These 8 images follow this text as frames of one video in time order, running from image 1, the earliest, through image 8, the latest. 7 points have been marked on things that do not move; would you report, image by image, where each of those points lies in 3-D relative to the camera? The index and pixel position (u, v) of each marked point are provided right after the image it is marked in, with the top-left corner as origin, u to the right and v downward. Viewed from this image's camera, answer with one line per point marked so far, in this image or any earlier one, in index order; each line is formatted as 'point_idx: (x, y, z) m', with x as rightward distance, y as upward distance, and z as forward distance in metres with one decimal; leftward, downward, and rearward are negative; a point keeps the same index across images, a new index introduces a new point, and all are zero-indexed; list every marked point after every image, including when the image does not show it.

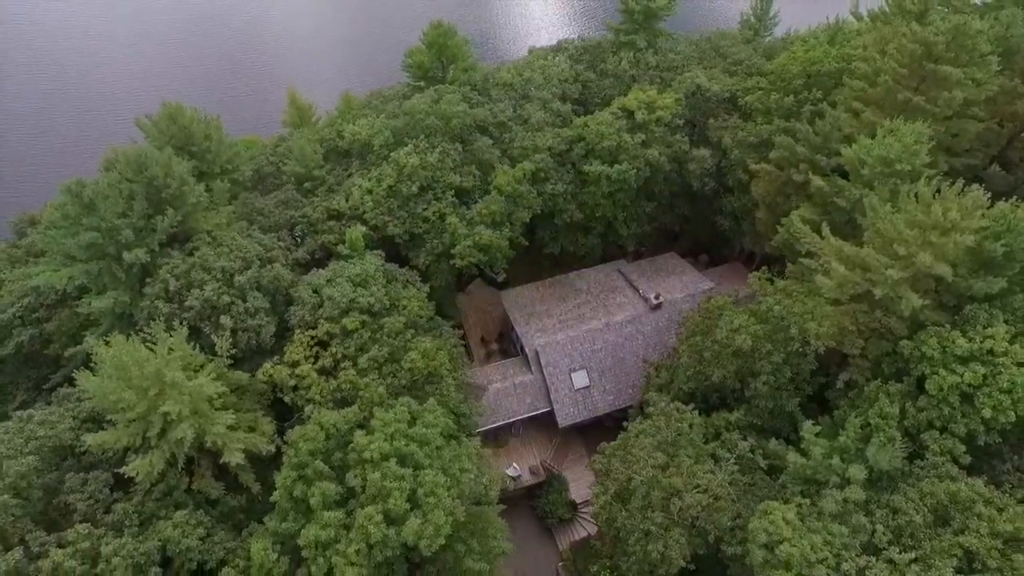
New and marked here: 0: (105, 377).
0: (-12.1, -2.7, +18.9) m
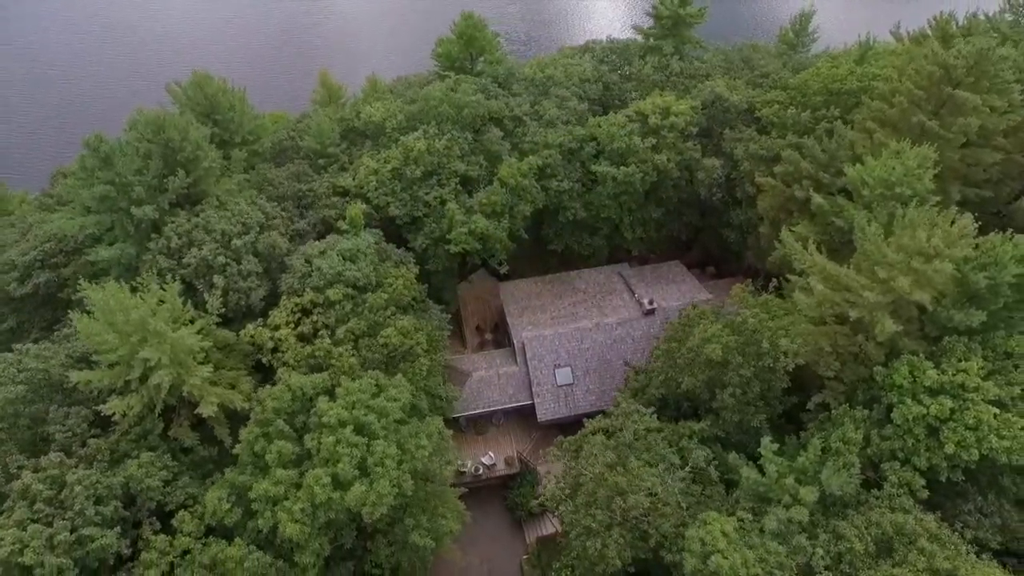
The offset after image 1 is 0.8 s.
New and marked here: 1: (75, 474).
0: (-13.3, -1.0, +20.1) m
1: (-12.6, -5.3, +18.2) m
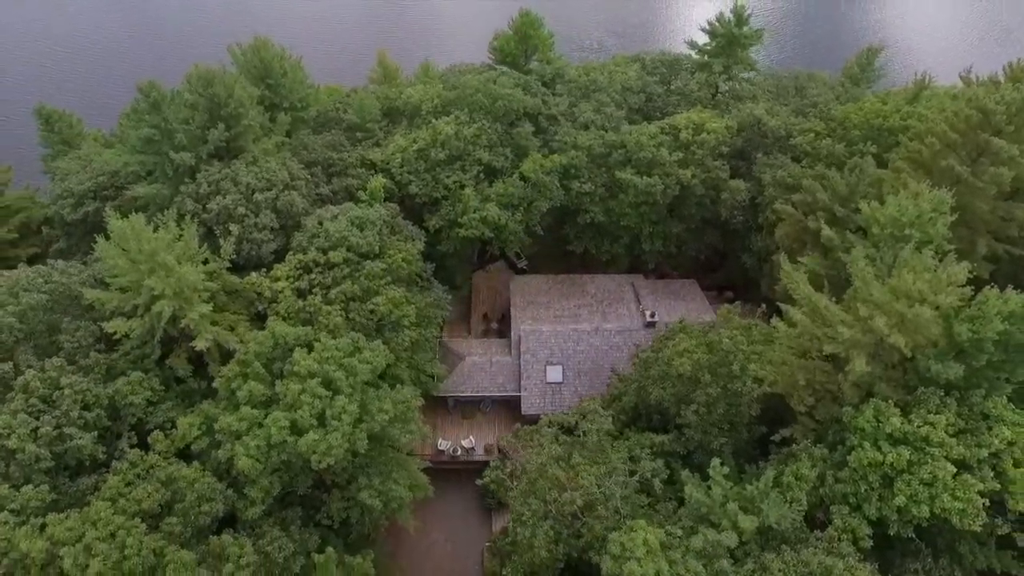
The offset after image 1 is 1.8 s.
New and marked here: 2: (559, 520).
0: (-13.9, +1.5, +22.0) m
1: (-14.1, -2.9, +20.0) m
2: (+1.4, -6.9, +18.9) m
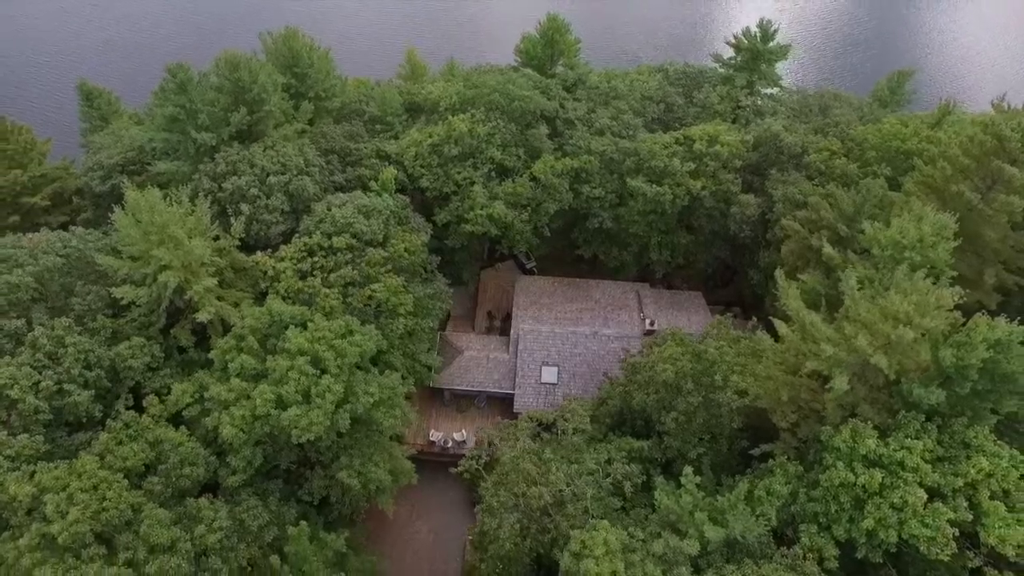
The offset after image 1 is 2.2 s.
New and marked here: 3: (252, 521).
0: (-14.0, +2.6, +23.1) m
1: (-14.6, -1.7, +21.0) m
2: (+0.4, -6.8, +19.1) m
3: (-7.8, -7.0, +18.9) m
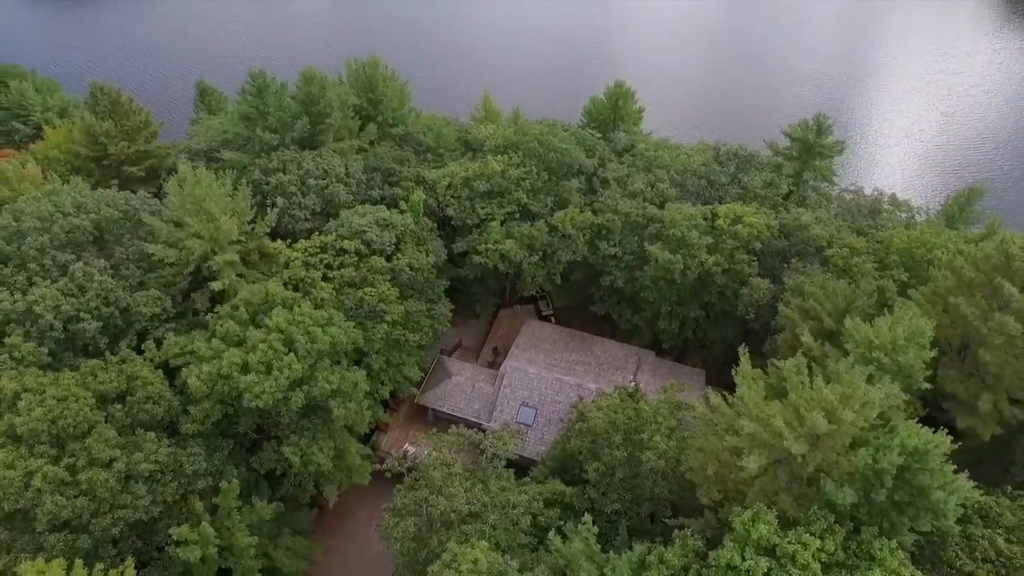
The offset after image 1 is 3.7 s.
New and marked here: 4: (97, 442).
0: (-14.1, +4.3, +26.7) m
1: (-15.8, +0.4, +24.4) m
2: (-2.6, -7.2, +19.5) m
3: (-10.6, -5.8, +20.8) m
4: (-12.8, -4.7, +19.4) m
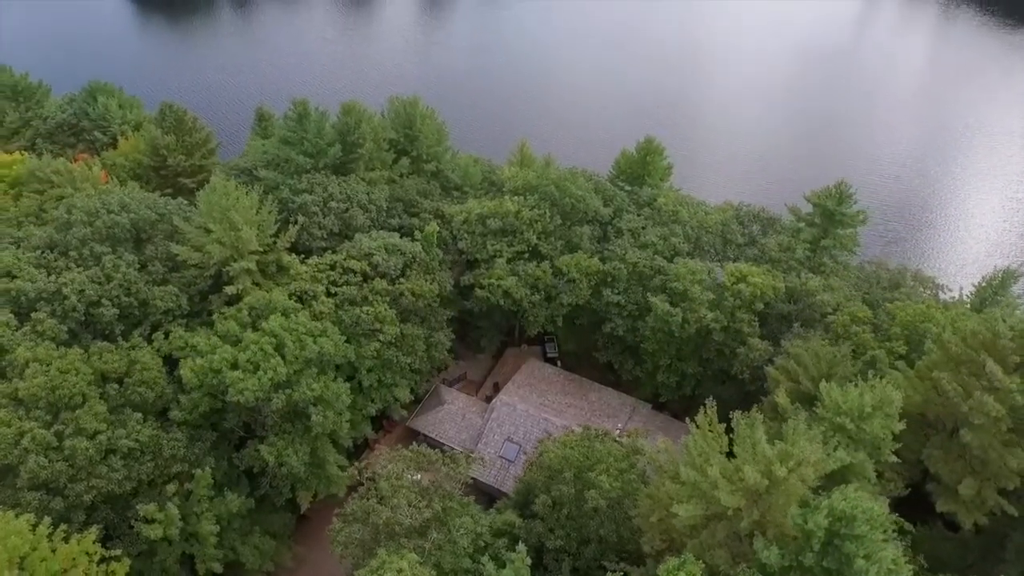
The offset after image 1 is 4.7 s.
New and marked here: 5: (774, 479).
0: (-13.9, +4.2, +29.1) m
1: (-16.2, +0.8, +26.8) m
2: (-4.5, -7.7, +20.0) m
3: (-12.1, -5.6, +22.1) m
4: (-14.2, -4.2, +21.1) m
5: (+6.8, -4.9, +16.2) m
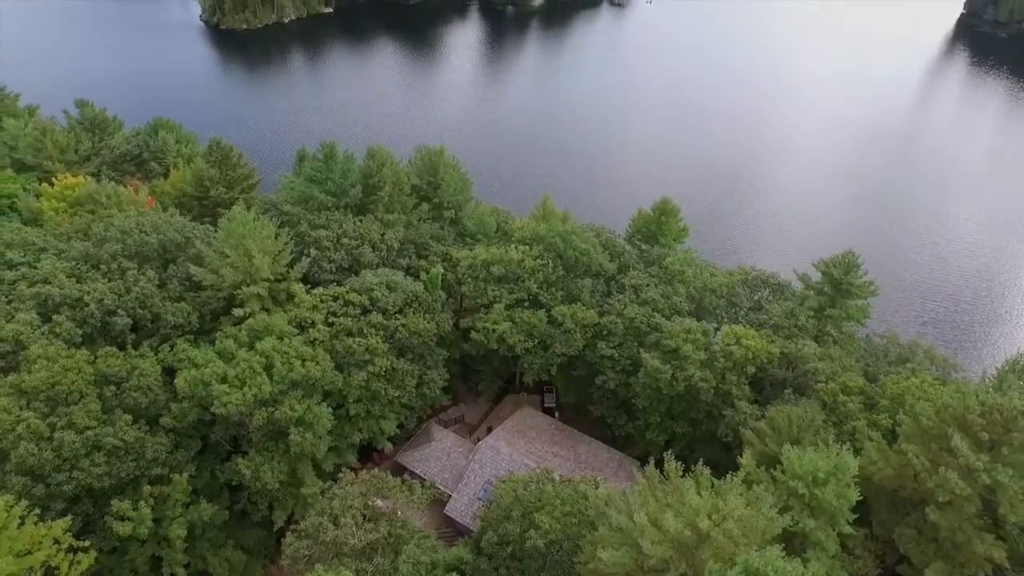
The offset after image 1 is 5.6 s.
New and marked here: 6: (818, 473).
0: (-13.9, +3.2, +31.4) m
1: (-16.7, +0.1, +29.0) m
2: (-6.2, -8.5, +20.4) m
3: (-13.5, -6.1, +23.4) m
4: (-15.6, -4.4, +22.7) m
5: (+4.9, -6.2, +15.9) m
6: (+8.9, -5.4, +18.4) m
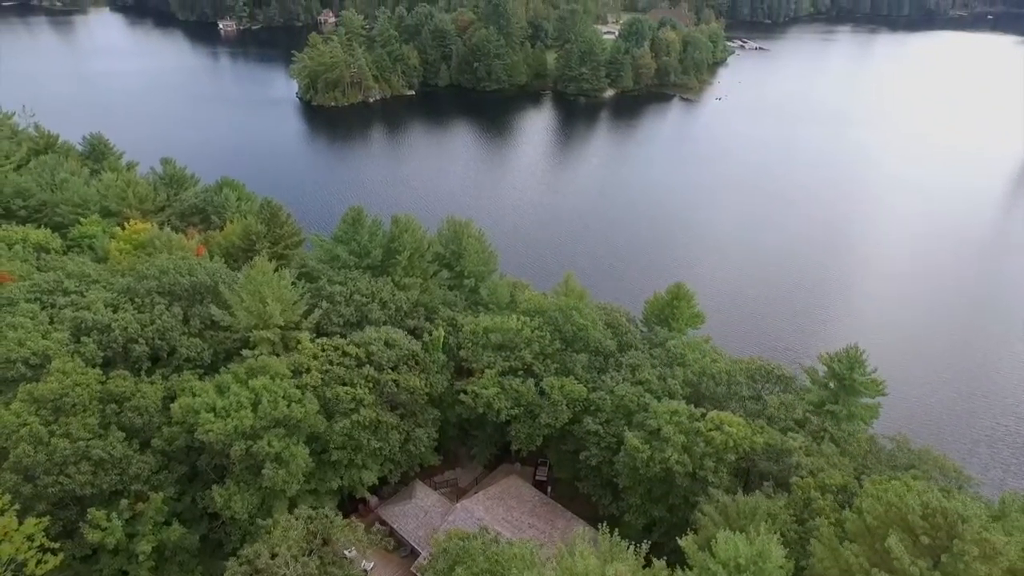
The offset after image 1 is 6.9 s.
0: (-13.9, +0.9, +34.4) m
1: (-17.2, -1.6, +32.0) m
2: (-8.6, -9.8, +21.2) m
3: (-15.2, -7.2, +25.4) m
4: (-17.2, -5.3, +25.1) m
5: (+2.1, -7.8, +15.7) m
6: (+6.4, -7.6, +17.8) m
